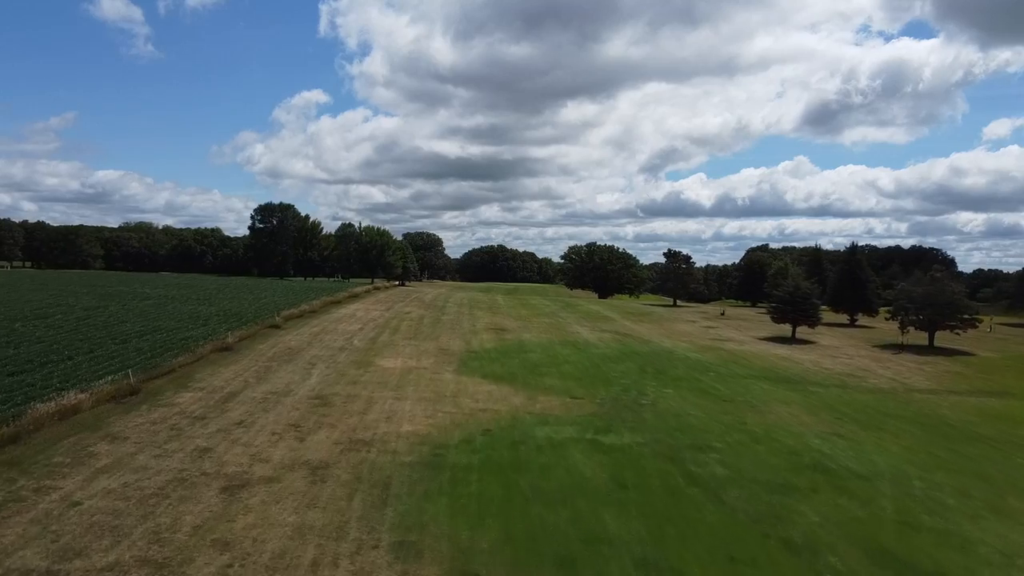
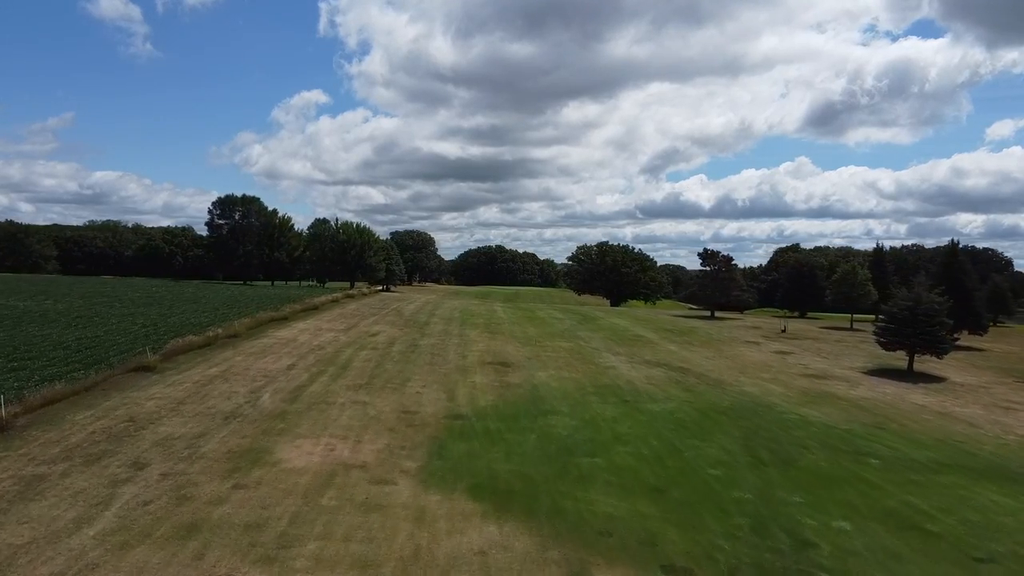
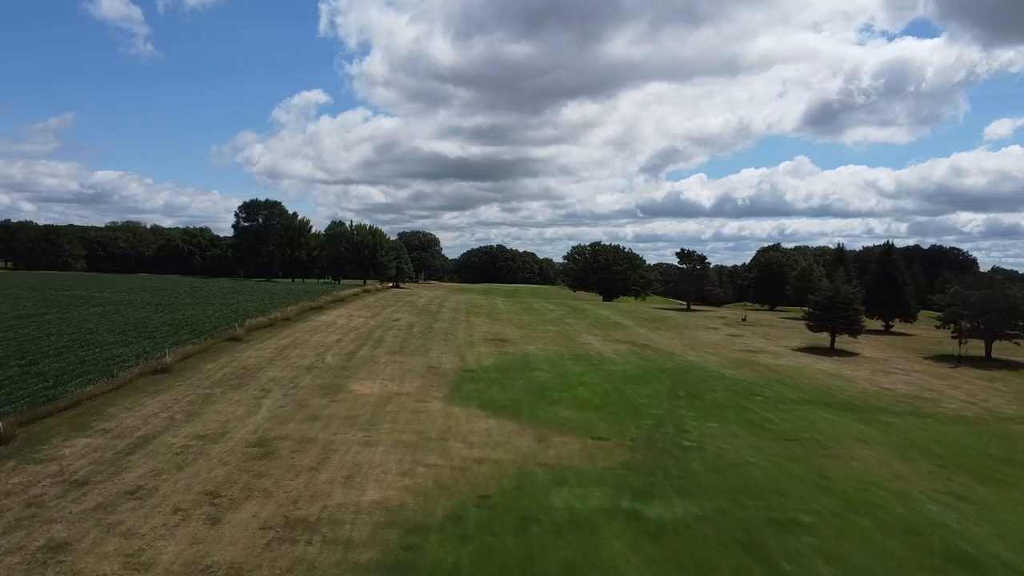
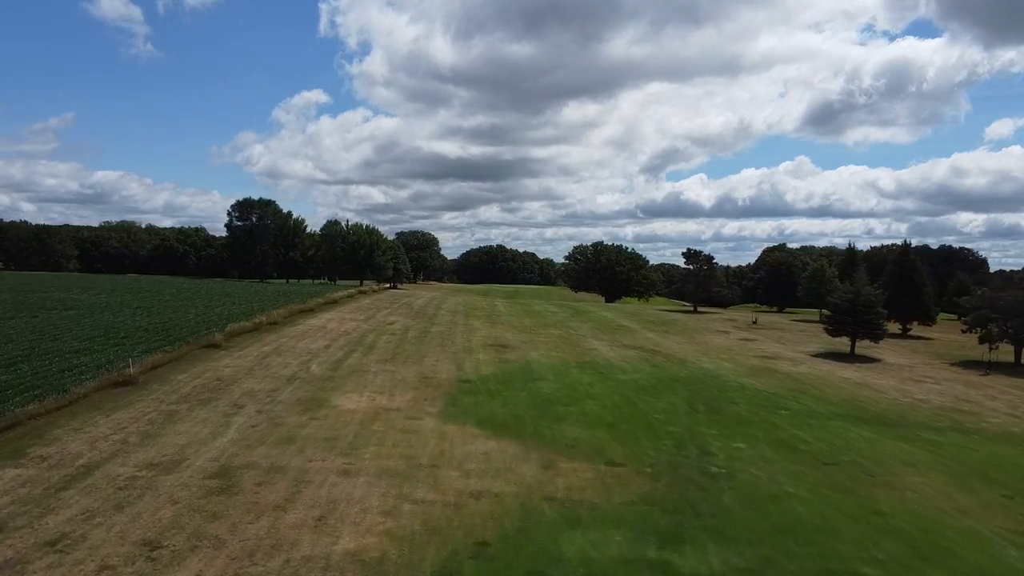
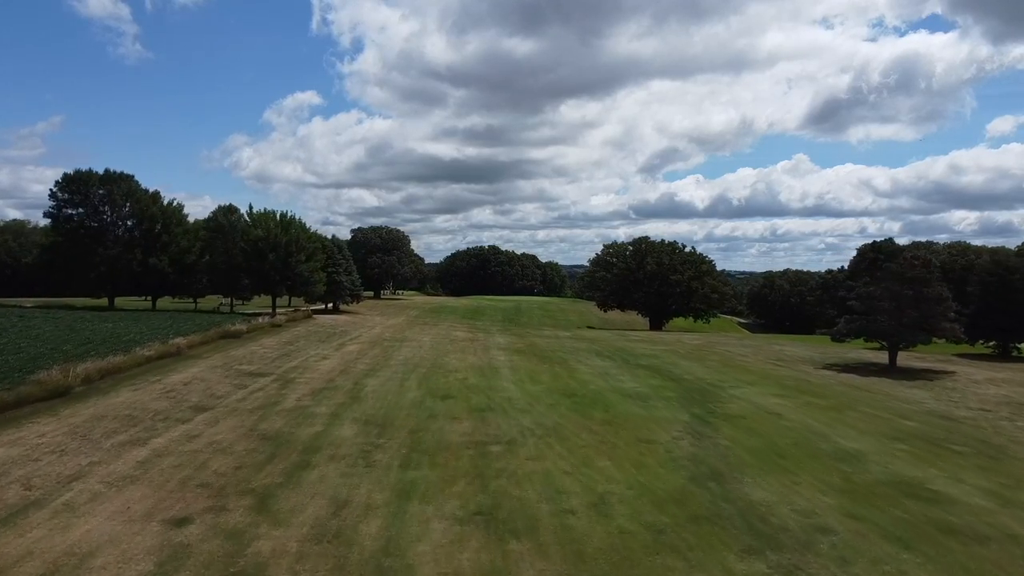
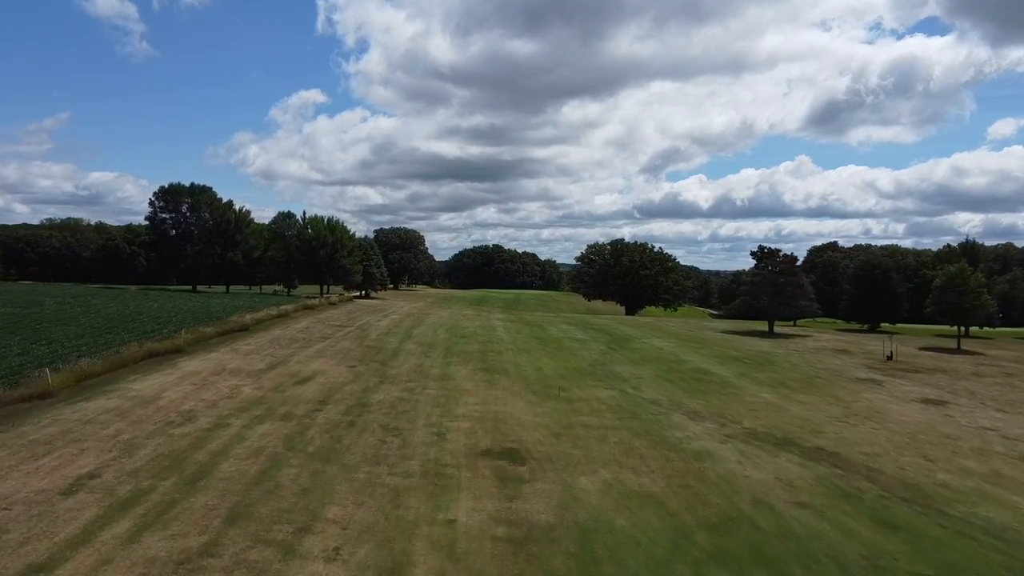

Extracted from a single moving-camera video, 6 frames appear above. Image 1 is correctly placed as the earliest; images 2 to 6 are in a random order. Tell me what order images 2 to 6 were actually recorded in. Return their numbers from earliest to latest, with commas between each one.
3, 4, 2, 6, 5
